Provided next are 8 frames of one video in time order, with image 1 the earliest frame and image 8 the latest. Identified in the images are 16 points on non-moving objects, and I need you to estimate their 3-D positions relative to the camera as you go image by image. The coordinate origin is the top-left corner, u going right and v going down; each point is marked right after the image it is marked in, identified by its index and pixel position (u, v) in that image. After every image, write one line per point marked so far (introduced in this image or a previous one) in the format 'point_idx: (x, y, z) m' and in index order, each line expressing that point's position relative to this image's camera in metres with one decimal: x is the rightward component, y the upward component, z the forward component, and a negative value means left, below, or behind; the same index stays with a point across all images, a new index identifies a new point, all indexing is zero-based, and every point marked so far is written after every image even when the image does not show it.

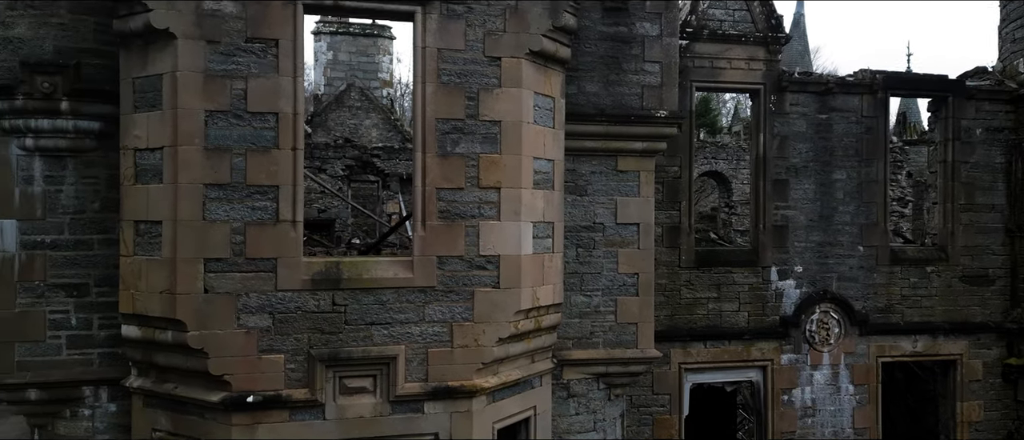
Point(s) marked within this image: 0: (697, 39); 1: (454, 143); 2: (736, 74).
0: (+2.2, +2.1, +8.3) m
1: (-0.5, +0.6, +5.5) m
2: (+2.7, +1.7, +8.5) m
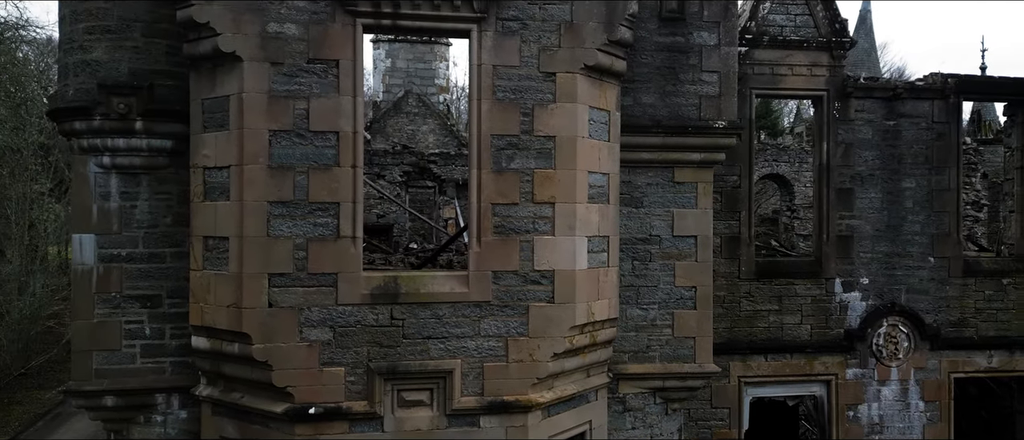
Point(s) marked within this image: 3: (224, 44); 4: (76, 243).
0: (+2.8, +2.0, +8.2) m
1: (0.0, +0.5, +5.5) m
2: (+3.3, +1.6, +8.3) m
3: (-2.1, +1.3, +5.1) m
4: (-3.6, -0.2, +5.9) m
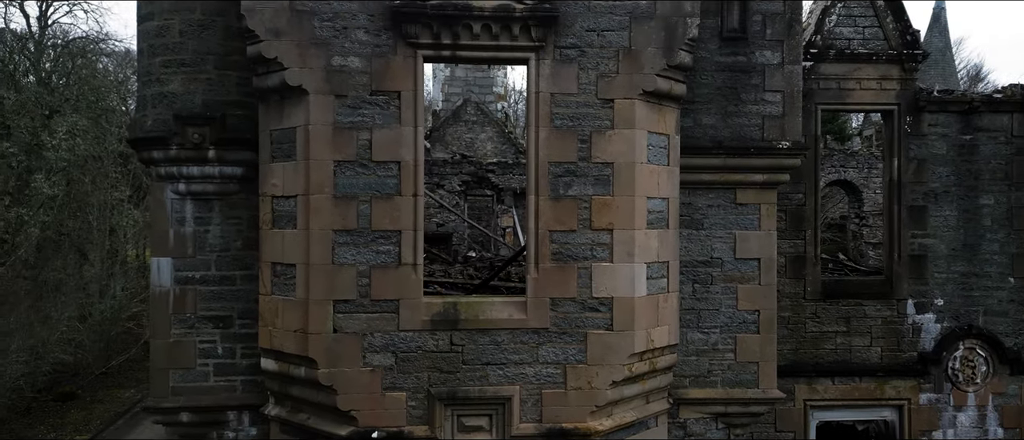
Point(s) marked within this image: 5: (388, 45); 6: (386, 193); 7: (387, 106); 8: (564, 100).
0: (+3.5, +1.8, +8.0) m
1: (+0.4, +0.3, +5.5) m
2: (+4.0, +1.4, +8.0) m
3: (-1.6, +1.0, +5.3) m
4: (-3.1, -0.4, +6.2) m
5: (-0.9, +1.3, +5.4) m
6: (-0.9, +0.2, +5.4) m
7: (-0.9, +0.9, +5.4) m
8: (+0.4, +0.9, +5.5) m
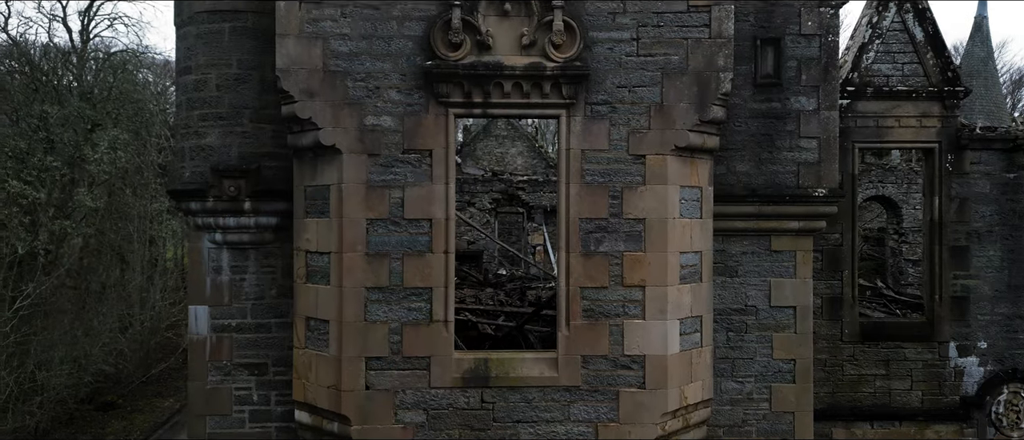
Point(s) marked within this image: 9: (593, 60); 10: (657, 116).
0: (+3.8, +1.3, +7.8) m
1: (+0.7, -0.2, +5.5) m
2: (+4.3, +1.0, +7.9) m
3: (-1.4, +0.6, +5.4) m
4: (-2.8, -0.8, +6.3) m
5: (-0.7, +0.9, +5.4) m
6: (-0.7, -0.2, +5.4) m
7: (-0.7, +0.4, +5.4) m
8: (+0.6, +0.5, +5.5) m
9: (+0.6, +1.2, +5.5) m
10: (+1.1, +0.8, +5.5) m
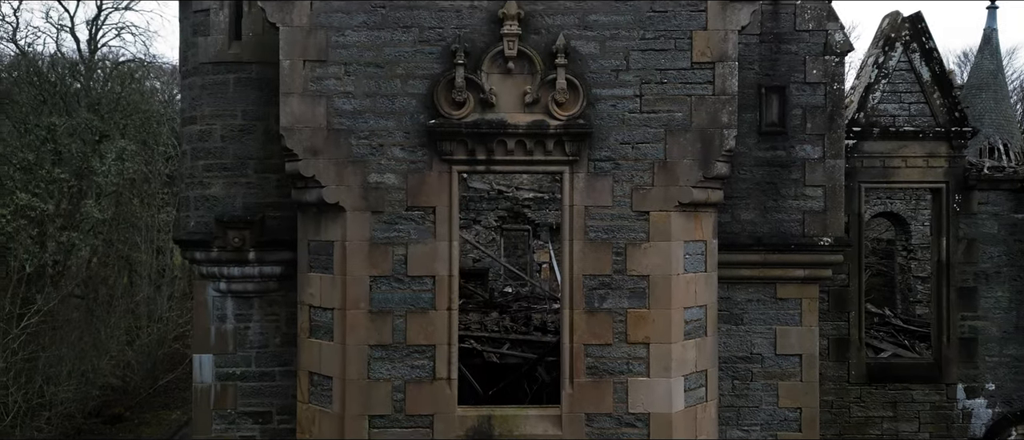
0: (+3.8, +0.9, +7.8) m
1: (+0.7, -0.6, +5.5) m
2: (+4.4, +0.5, +7.8) m
3: (-1.4, +0.2, +5.4) m
4: (-2.8, -1.3, +6.3) m
5: (-0.7, +0.4, +5.4) m
6: (-0.7, -0.7, +5.4) m
7: (-0.7, 0.0, +5.4) m
8: (+0.7, +0.1, +5.5) m
9: (+0.6, +0.8, +5.5) m
10: (+1.1, +0.4, +5.5) m
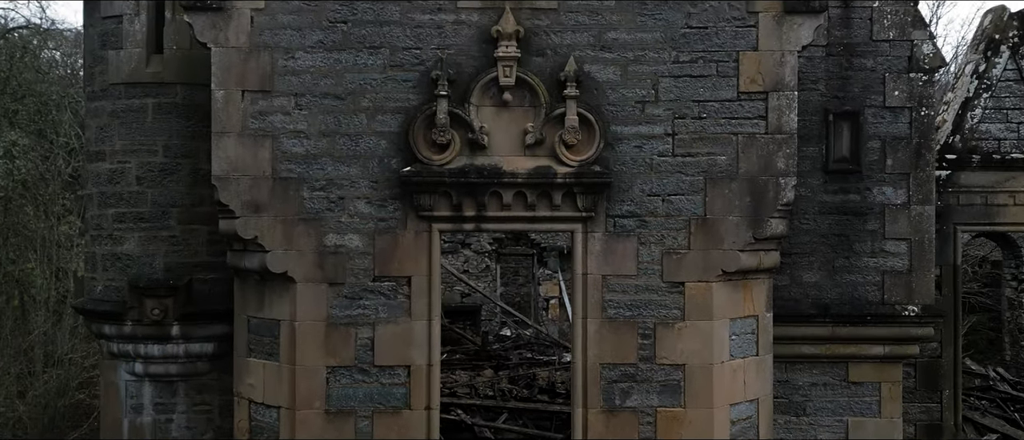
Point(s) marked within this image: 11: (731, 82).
0: (+3.9, +0.4, +6.4) m
1: (+0.7, -1.0, +4.2) m
2: (+4.5, 0.0, +6.4) m
3: (-1.4, -0.3, +4.2) m
4: (-2.8, -1.7, +5.2) m
5: (-0.7, 0.0, +4.2) m
6: (-0.7, -1.1, +4.2) m
7: (-0.7, -0.4, +4.2) m
8: (+0.6, -0.4, +4.2) m
9: (+0.6, +0.4, +4.2) m
10: (+1.1, -0.1, +4.2) m
11: (+1.3, +0.8, +4.2) m
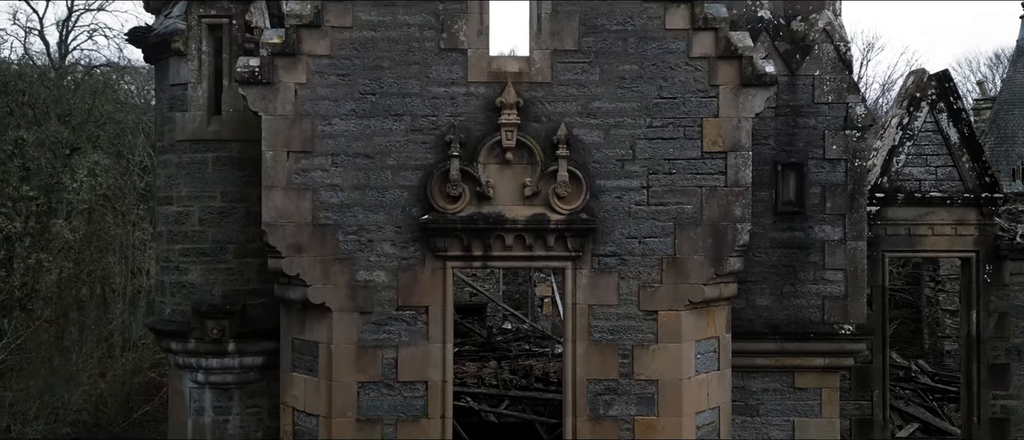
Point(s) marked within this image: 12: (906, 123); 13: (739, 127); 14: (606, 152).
0: (+3.9, +0.2, +7.4) m
1: (+0.7, -1.3, +5.1) m
2: (+4.4, -0.2, +7.4) m
3: (-1.4, -0.5, +5.0) m
4: (-2.8, -2.0, +6.0) m
5: (-0.7, -0.3, +5.1) m
6: (-0.7, -1.4, +5.0) m
7: (-0.7, -0.7, +5.0) m
8: (+0.6, -0.7, +5.1) m
9: (+0.6, +0.1, +5.1) m
10: (+1.1, -0.4, +5.1) m
11: (+1.3, +0.5, +5.1) m
12: (+3.8, +0.9, +6.8) m
13: (+1.6, +0.7, +5.1) m
14: (+0.7, +0.5, +5.1) m
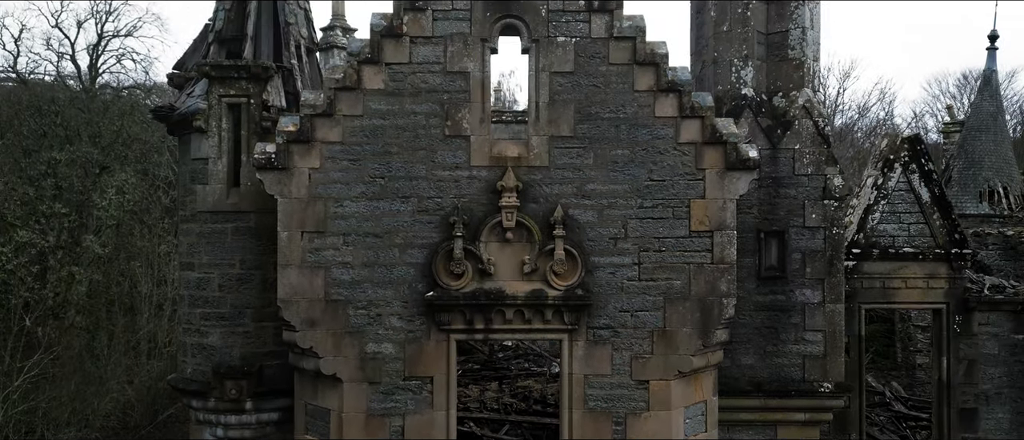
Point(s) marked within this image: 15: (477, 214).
0: (+3.8, -0.4, +7.7) m
1: (+0.7, -1.9, +5.4) m
2: (+4.4, -0.8, +7.8) m
3: (-1.4, -1.1, +5.3) m
4: (-2.8, -2.6, +6.3) m
5: (-0.7, -0.8, +5.4) m
6: (-0.7, -1.9, +5.3) m
7: (-0.7, -1.3, +5.4) m
8: (+0.6, -1.2, +5.4) m
9: (+0.6, -0.5, +5.4) m
10: (+1.1, -0.9, +5.4) m
11: (+1.3, 0.0, +5.5) m
12: (+3.7, +0.4, +7.2) m
13: (+1.6, +0.1, +5.5) m
14: (+0.7, -0.1, +5.4) m
15: (-0.3, 0.0, +5.4) m
